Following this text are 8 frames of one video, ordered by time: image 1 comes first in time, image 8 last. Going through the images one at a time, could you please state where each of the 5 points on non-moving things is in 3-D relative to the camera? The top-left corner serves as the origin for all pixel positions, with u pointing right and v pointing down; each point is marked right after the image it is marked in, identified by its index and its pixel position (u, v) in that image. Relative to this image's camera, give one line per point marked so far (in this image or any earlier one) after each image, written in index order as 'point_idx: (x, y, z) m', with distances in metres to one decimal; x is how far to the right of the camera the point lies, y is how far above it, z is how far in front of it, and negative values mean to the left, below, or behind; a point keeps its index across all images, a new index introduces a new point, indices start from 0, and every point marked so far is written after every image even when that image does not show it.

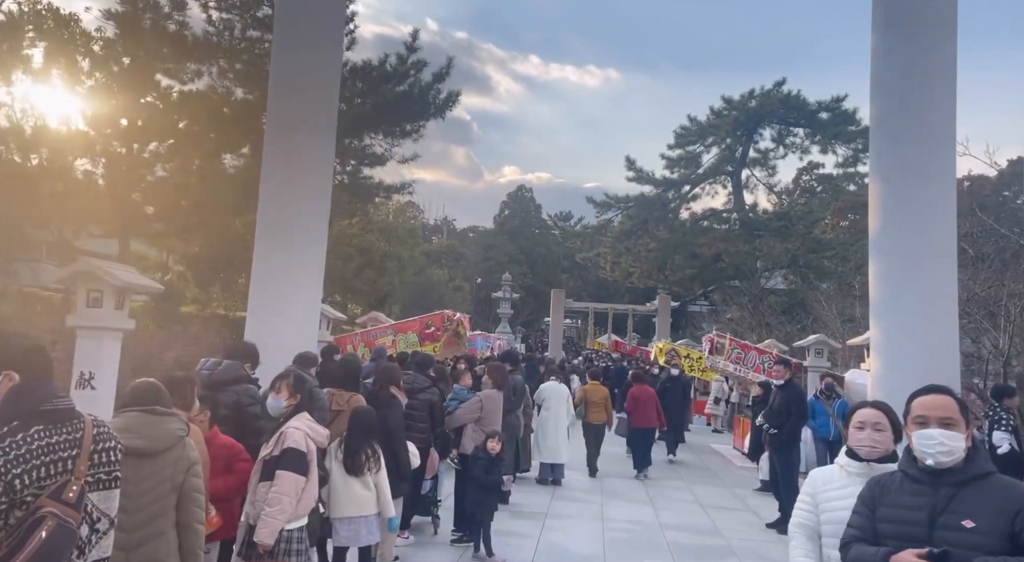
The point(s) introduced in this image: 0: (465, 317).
0: (-0.8, -0.6, +14.1) m
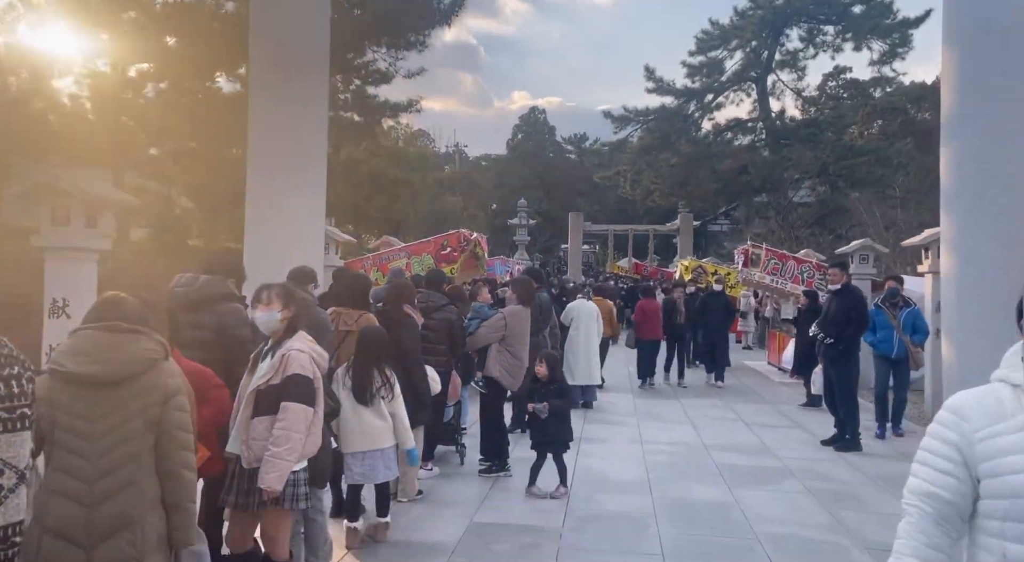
0: (-0.5, +0.7, +13.2) m
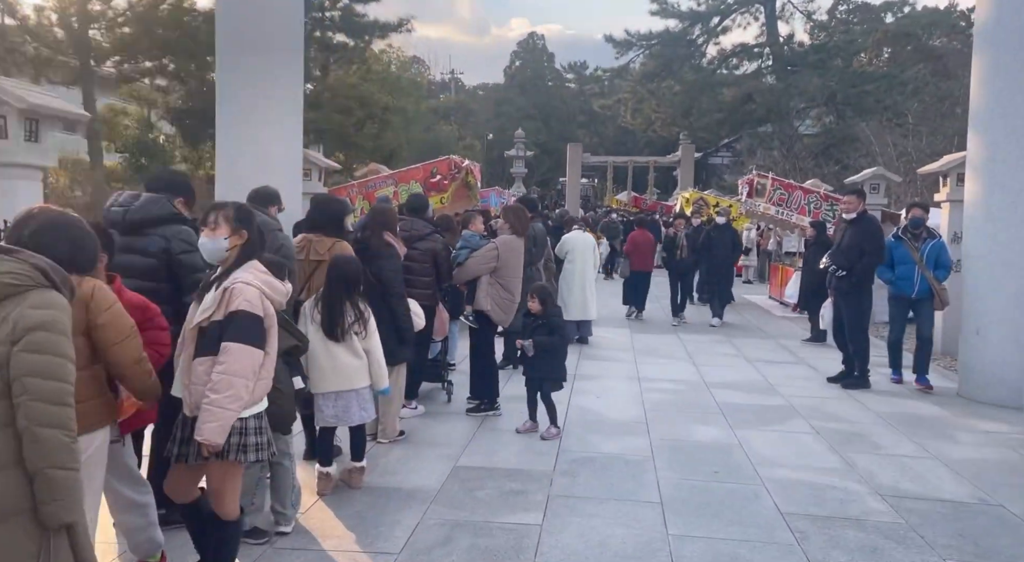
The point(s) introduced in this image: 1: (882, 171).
0: (-0.6, +1.8, +12.6) m
1: (+6.3, +1.9, +13.7) m
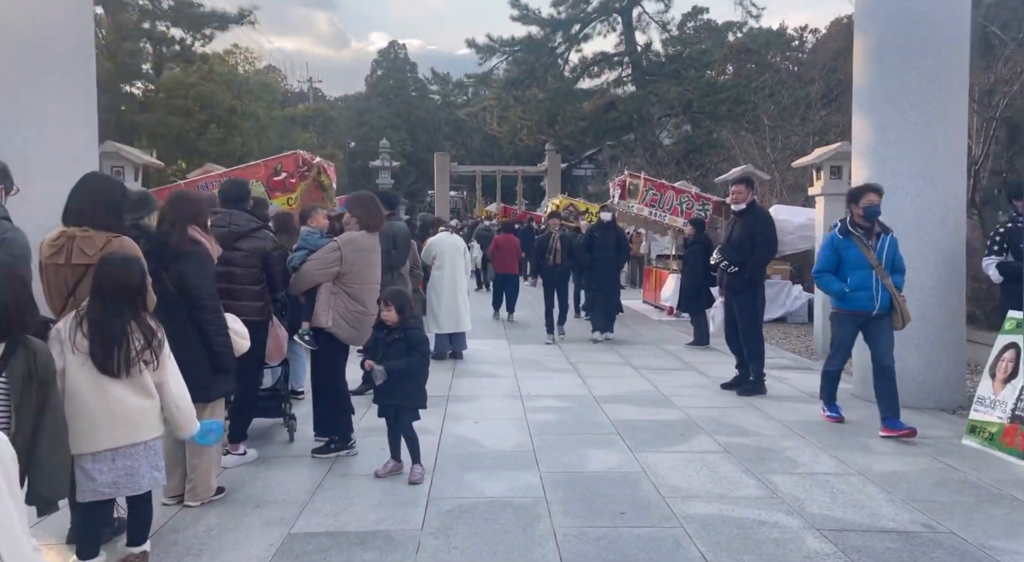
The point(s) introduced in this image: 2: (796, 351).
0: (-2.6, +1.6, +11.2) m
1: (+4.0, +1.9, +13.5) m
2: (+3.5, -0.9, +9.9) m
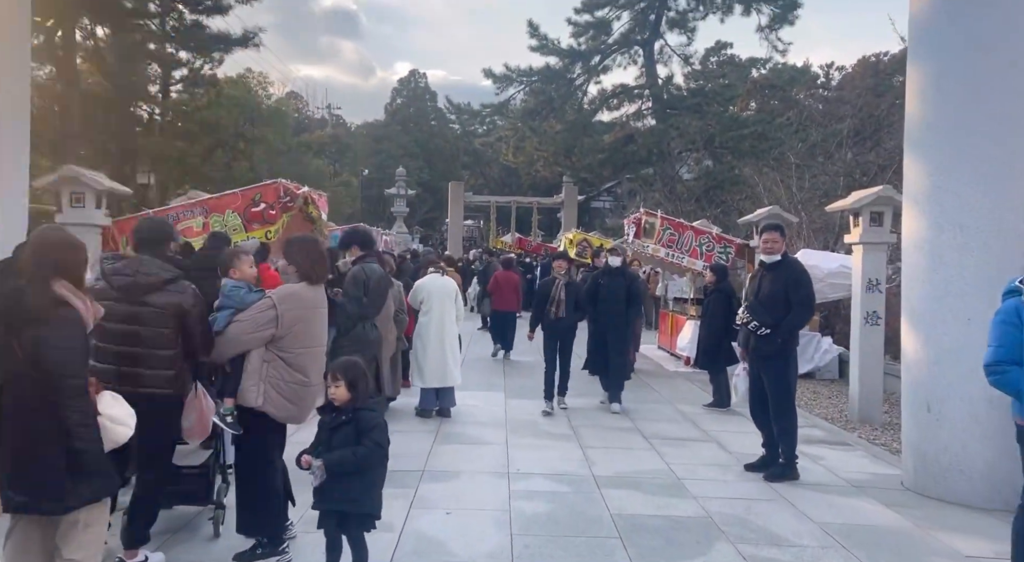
0: (-2.5, +1.1, +10.3) m
1: (+4.1, +1.1, +12.4) m
2: (+3.4, -1.5, +8.8) m
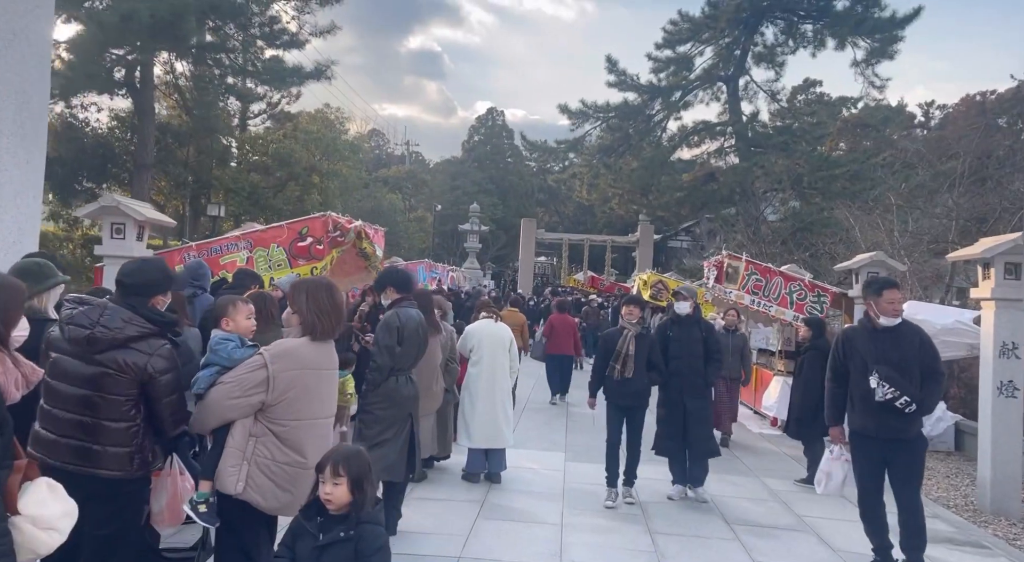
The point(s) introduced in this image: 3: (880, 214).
0: (-1.7, +0.6, +9.6) m
1: (+5.1, +0.3, +11.1) m
2: (+4.0, -2.0, +7.4) m
3: (+8.1, +1.5, +17.8) m
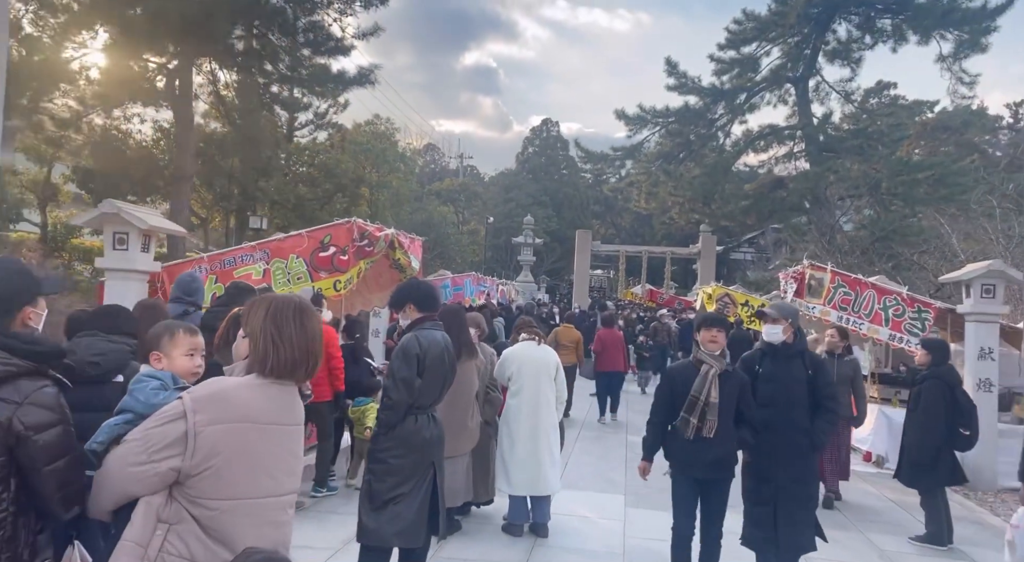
0: (-1.2, +0.5, +8.5) m
1: (+5.7, +0.2, +9.5) m
2: (+4.4, -2.1, +5.8) m
3: (+9.2, +1.2, +16.0) m
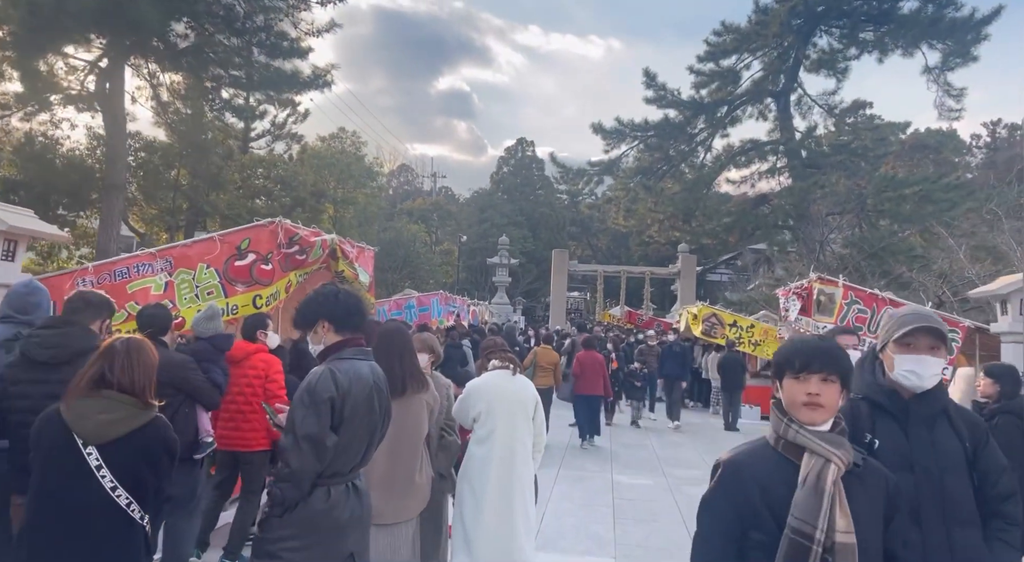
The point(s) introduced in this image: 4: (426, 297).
0: (-1.5, +0.3, +7.0) m
1: (+5.4, 0.0, +8.2) m
2: (+4.2, -2.2, +4.4) m
3: (+8.6, +0.9, +14.8) m
4: (-1.7, -0.3, +15.9) m
